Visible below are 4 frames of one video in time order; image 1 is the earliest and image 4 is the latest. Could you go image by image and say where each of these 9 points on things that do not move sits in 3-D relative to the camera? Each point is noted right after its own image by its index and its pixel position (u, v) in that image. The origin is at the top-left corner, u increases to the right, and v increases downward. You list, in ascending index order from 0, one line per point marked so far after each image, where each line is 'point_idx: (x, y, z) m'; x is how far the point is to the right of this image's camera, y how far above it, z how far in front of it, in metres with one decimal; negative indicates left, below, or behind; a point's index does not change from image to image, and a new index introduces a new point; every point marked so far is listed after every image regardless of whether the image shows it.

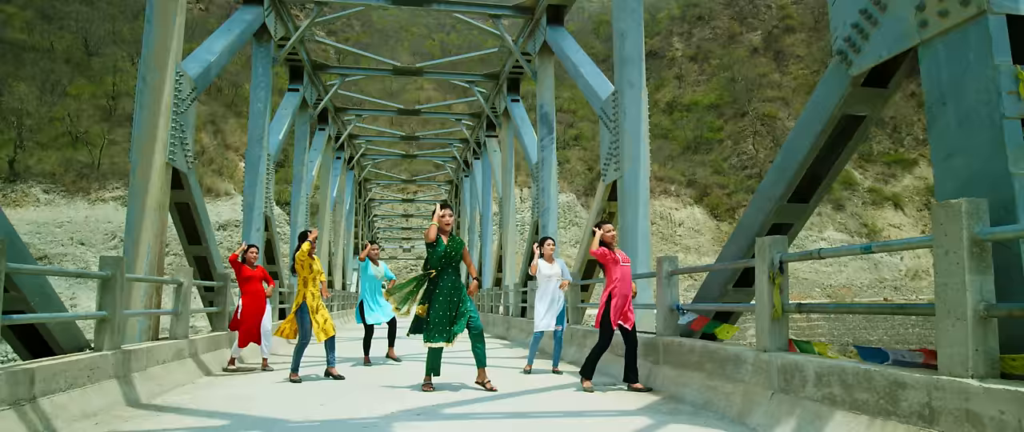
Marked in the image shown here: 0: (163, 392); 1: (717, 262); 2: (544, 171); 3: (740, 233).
0: (-3.2, -1.6, +7.4) m
1: (+1.6, -0.4, +6.4) m
2: (+0.6, +0.9, +16.1) m
3: (+1.9, -0.2, +6.4) m
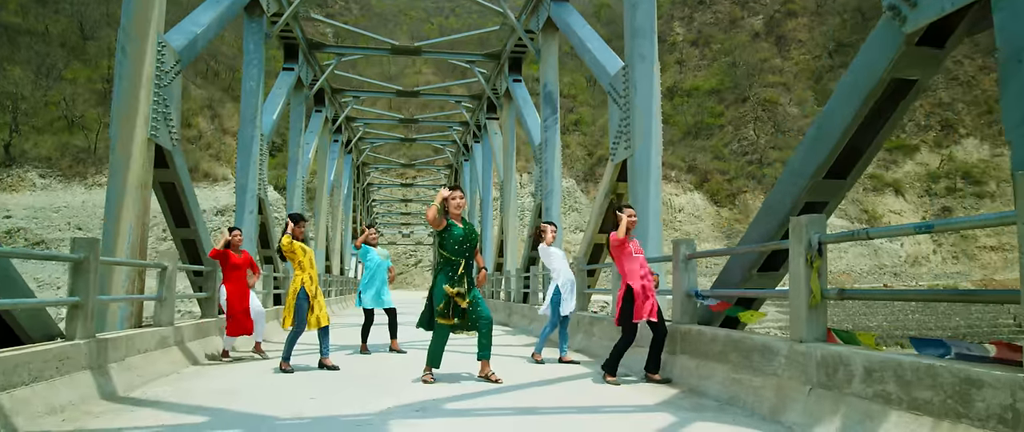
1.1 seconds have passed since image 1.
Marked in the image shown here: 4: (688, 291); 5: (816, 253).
0: (-3.2, -1.4, +6.9) m
1: (+1.7, -0.2, +5.9) m
2: (+0.7, +1.2, +15.5) m
3: (+1.9, 0.0, +5.9) m
4: (+1.5, -0.6, +6.7) m
5: (+1.8, -0.2, +4.7) m
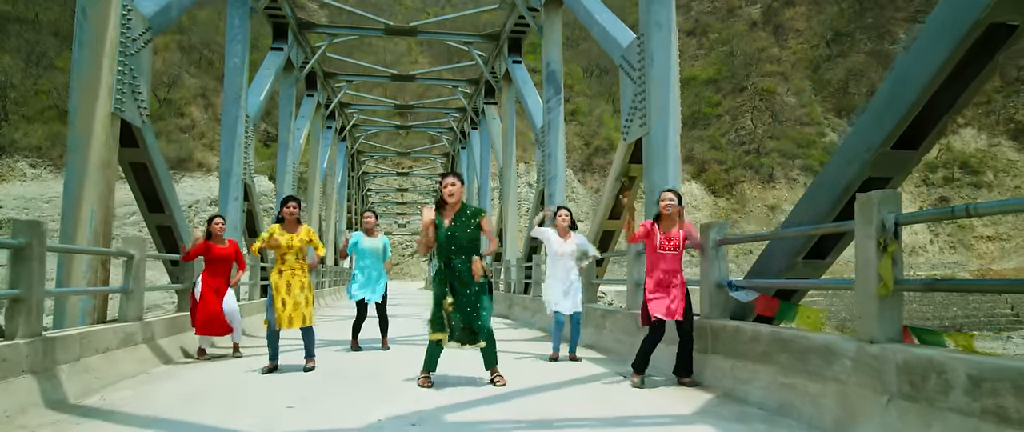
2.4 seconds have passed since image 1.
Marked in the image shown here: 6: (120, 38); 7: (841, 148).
0: (-3.1, -1.3, +6.1) m
1: (+1.8, -0.1, +5.1) m
2: (+0.7, +1.5, +14.7) m
3: (+2.0, +0.1, +5.1) m
4: (+1.5, -0.5, +5.9) m
5: (+1.9, -0.1, +3.9) m
6: (-3.7, +1.7, +7.6) m
7: (+2.0, +0.4, +5.0) m
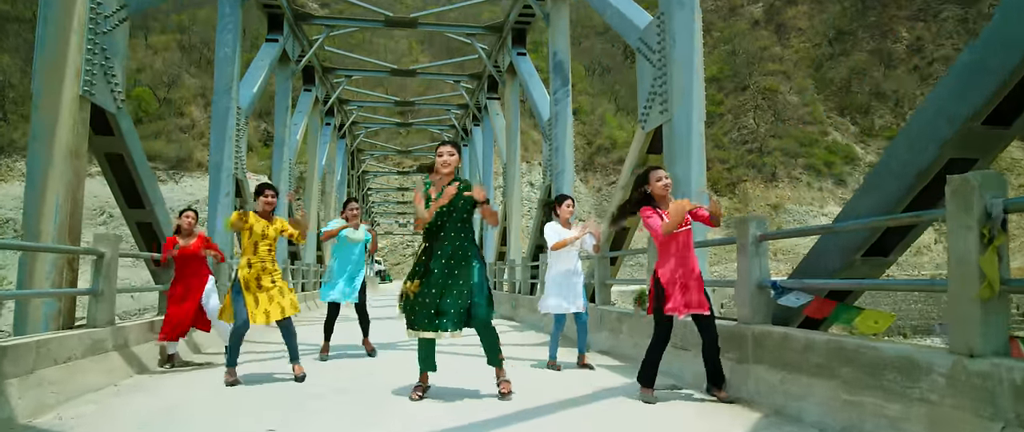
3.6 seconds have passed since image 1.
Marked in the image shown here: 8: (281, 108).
0: (-3.0, -1.3, +5.4) m
1: (+1.9, 0.0, +4.4) m
2: (+0.8, +1.6, +14.0) m
3: (+2.1, +0.2, +4.4) m
4: (+1.6, -0.4, +5.2) m
5: (+1.9, 0.0, +3.2) m
6: (-3.6, +1.7, +6.9) m
7: (+2.1, +0.5, +4.3) m
8: (-5.6, +2.6, +19.4) m
